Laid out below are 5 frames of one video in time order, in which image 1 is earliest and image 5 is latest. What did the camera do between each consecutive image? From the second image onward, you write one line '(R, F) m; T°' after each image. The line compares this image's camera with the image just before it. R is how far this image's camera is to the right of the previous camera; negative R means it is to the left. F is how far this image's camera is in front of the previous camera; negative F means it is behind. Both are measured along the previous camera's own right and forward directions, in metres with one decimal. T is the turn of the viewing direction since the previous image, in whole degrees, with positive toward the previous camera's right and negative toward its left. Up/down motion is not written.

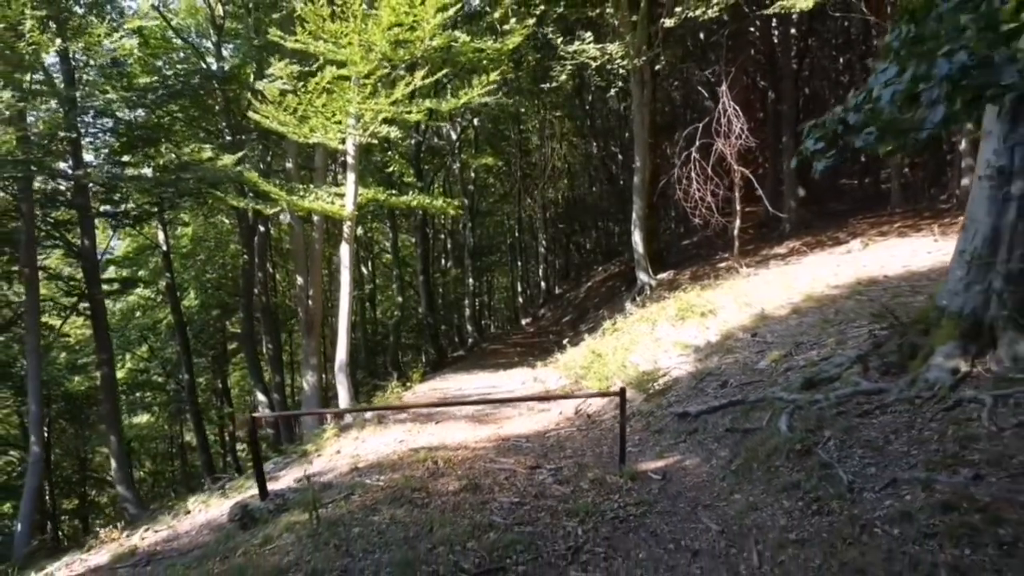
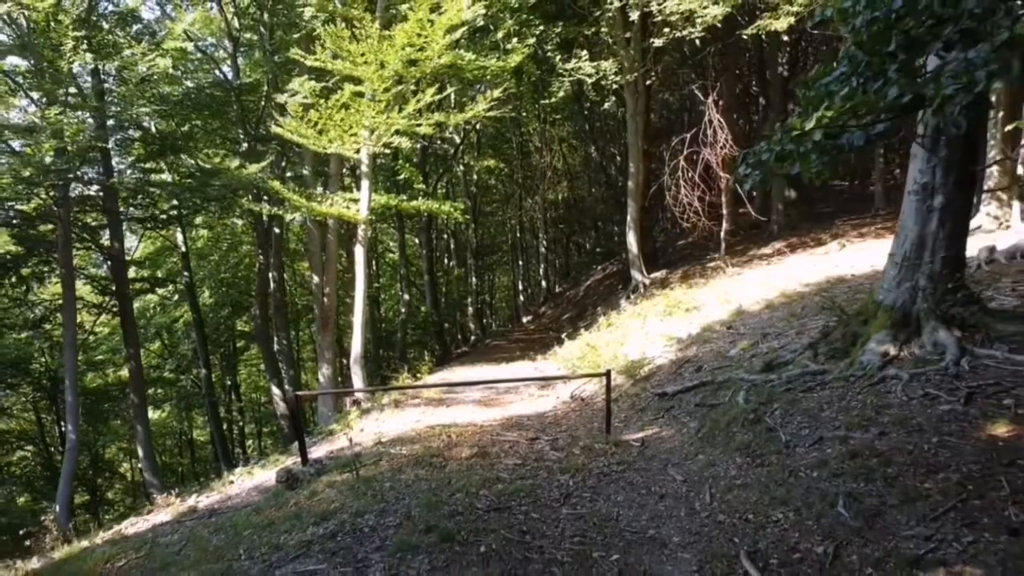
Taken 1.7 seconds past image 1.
(0.0, -0.9) m; 0°
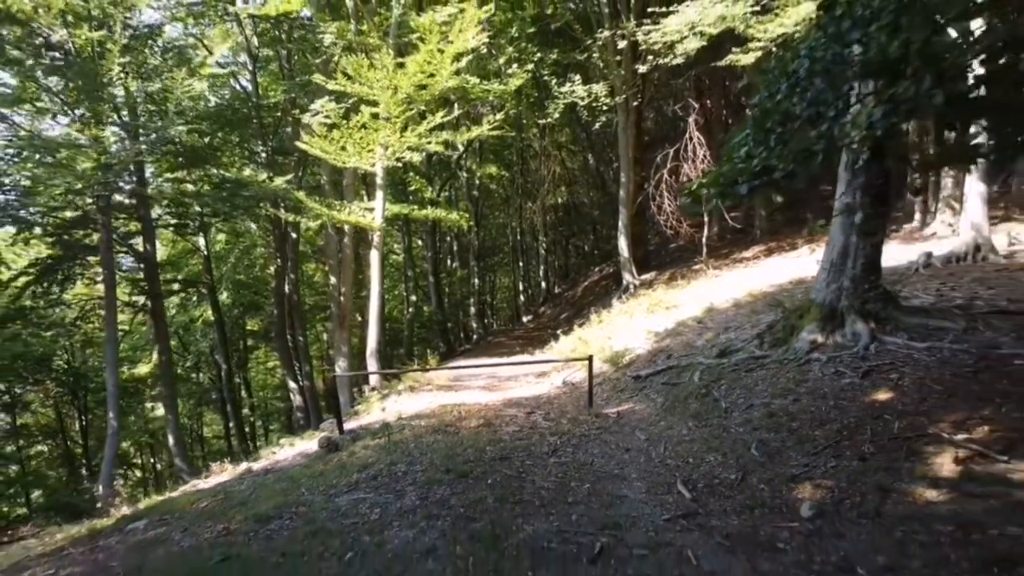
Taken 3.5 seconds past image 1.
(0.0, -1.3) m; 0°
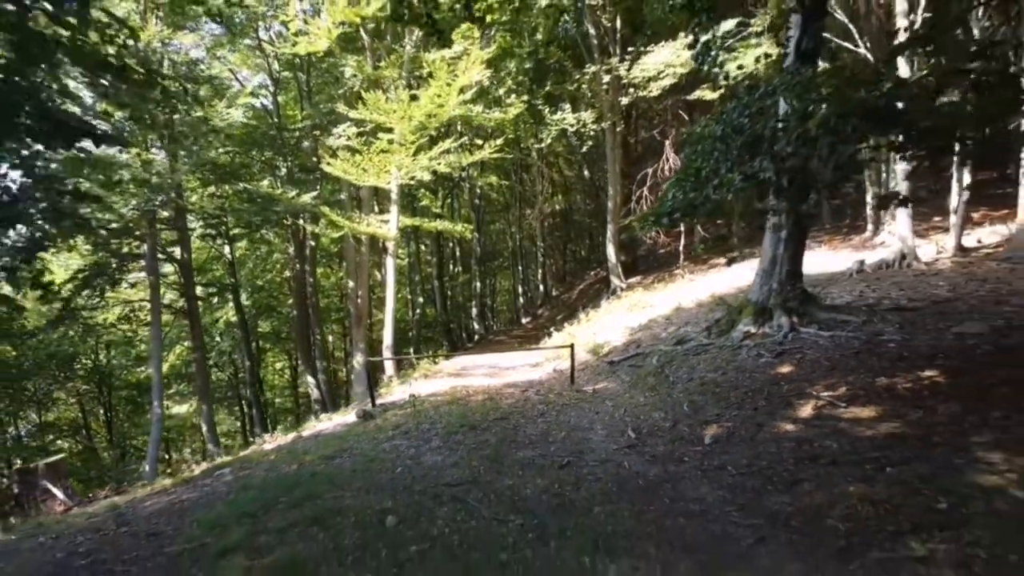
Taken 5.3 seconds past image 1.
(0.0, -1.8) m; 0°
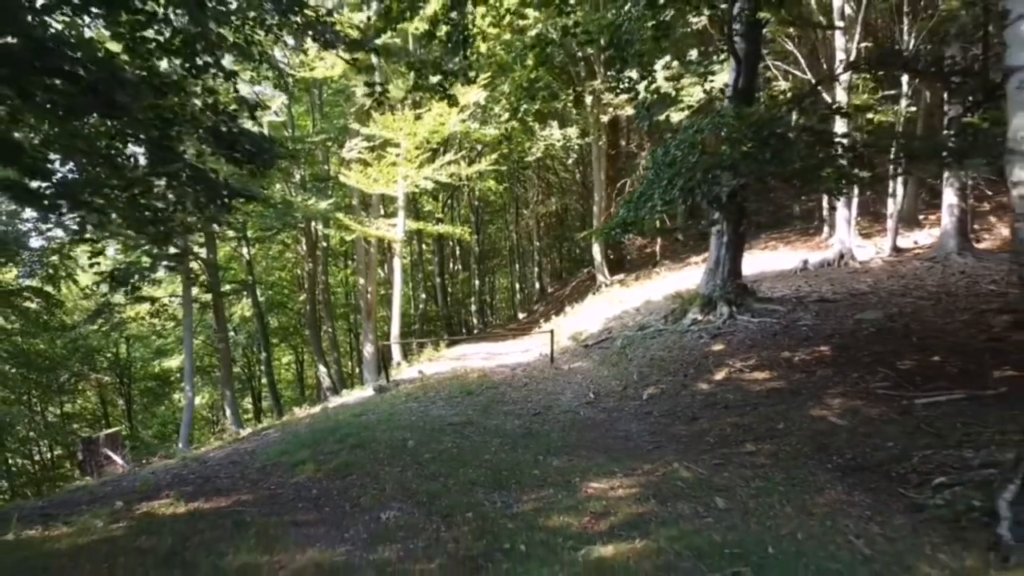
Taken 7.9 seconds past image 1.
(+0.1, -1.9) m; 0°
